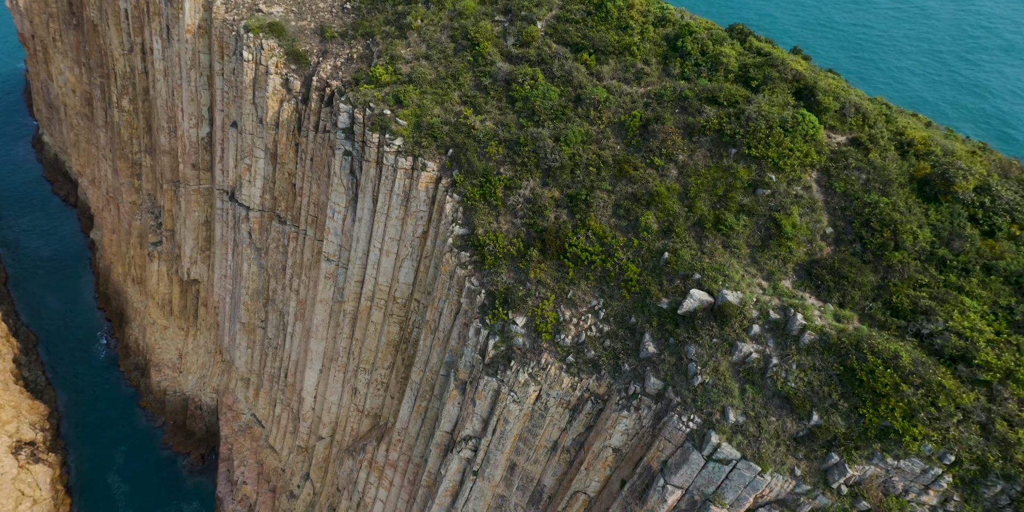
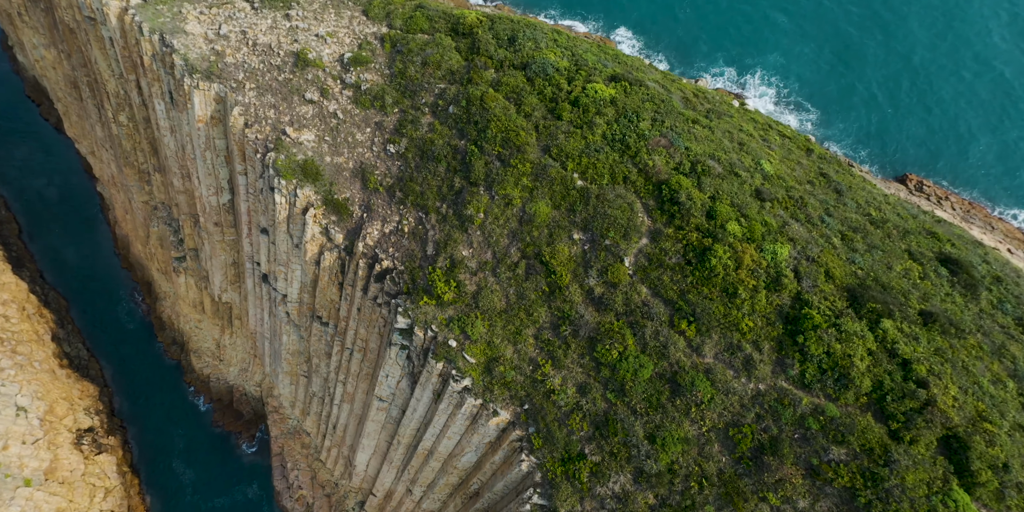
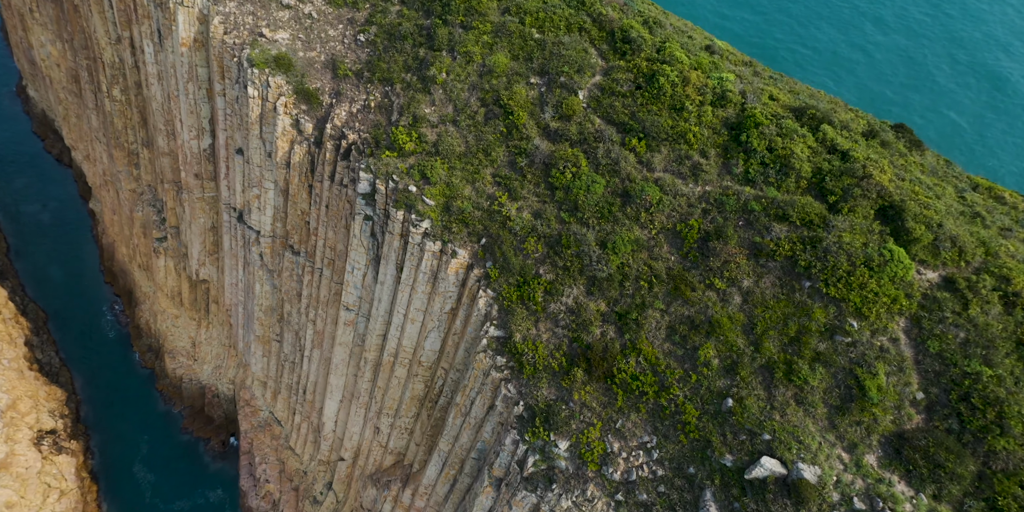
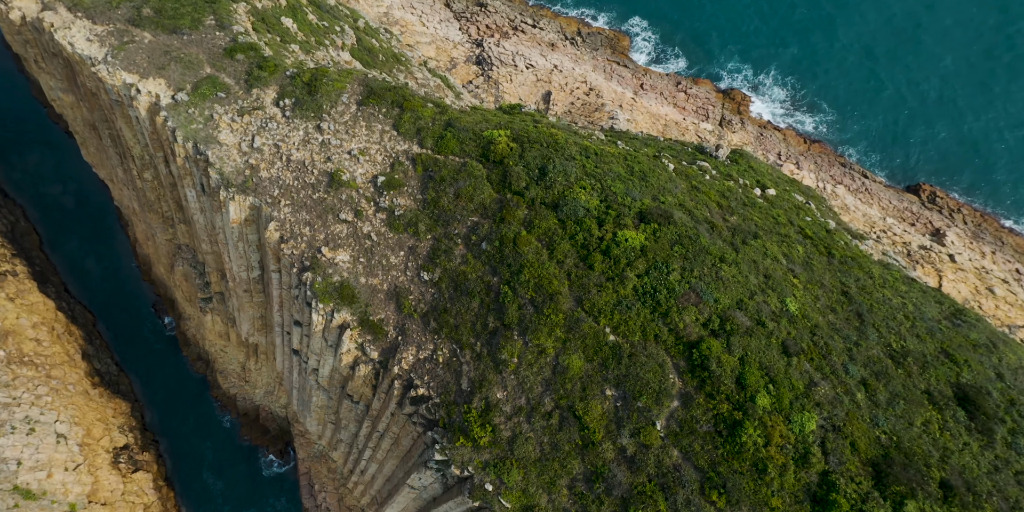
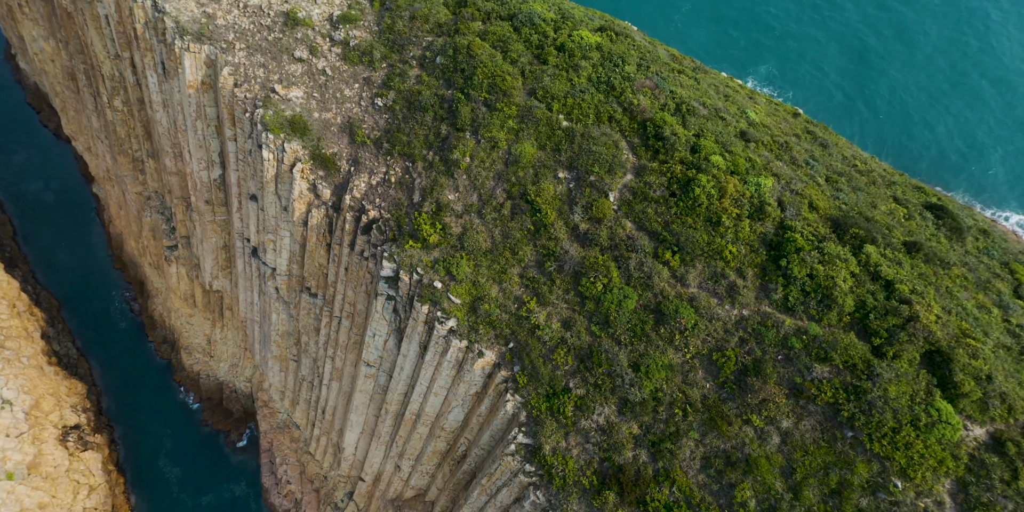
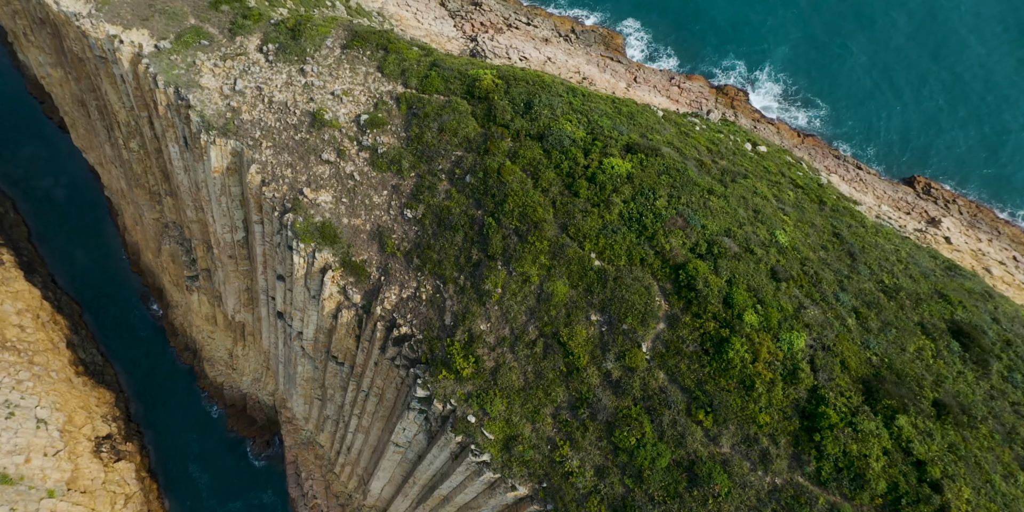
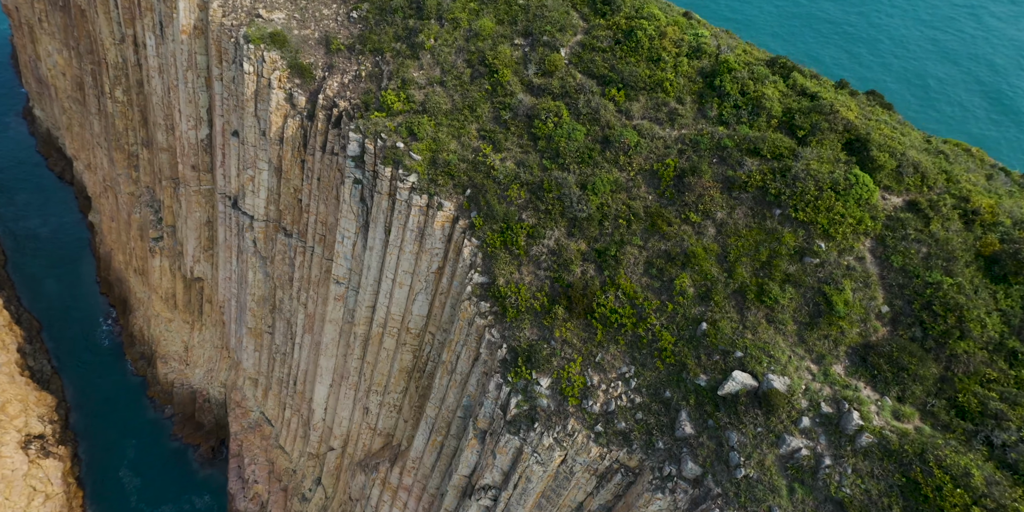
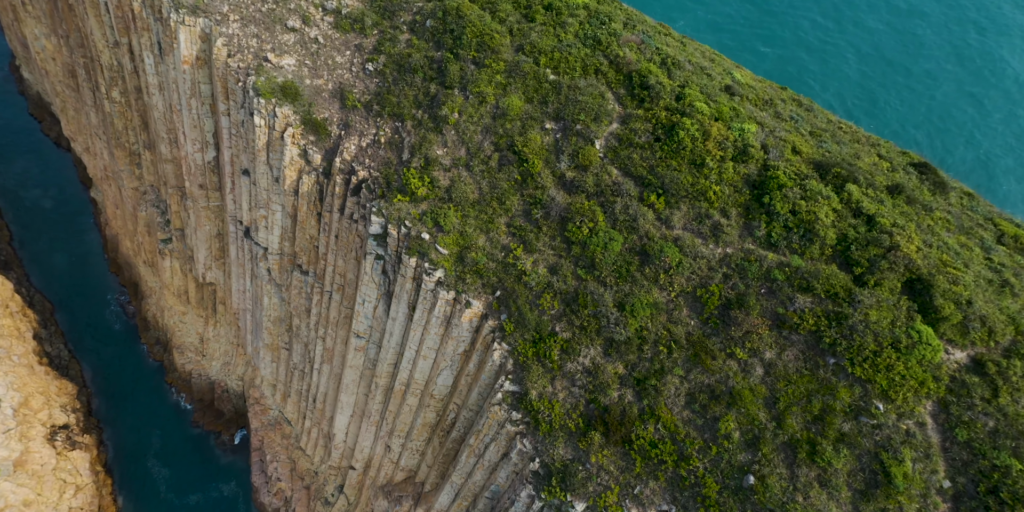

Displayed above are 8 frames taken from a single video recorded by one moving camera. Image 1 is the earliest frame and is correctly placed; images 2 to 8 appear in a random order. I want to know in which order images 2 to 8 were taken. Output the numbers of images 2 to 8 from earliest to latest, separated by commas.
7, 3, 8, 5, 2, 6, 4
